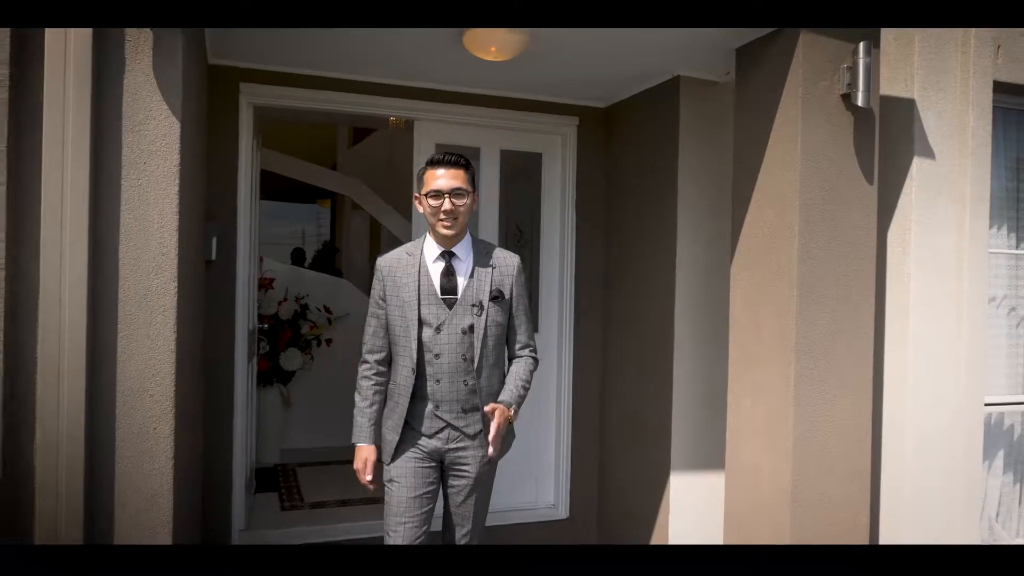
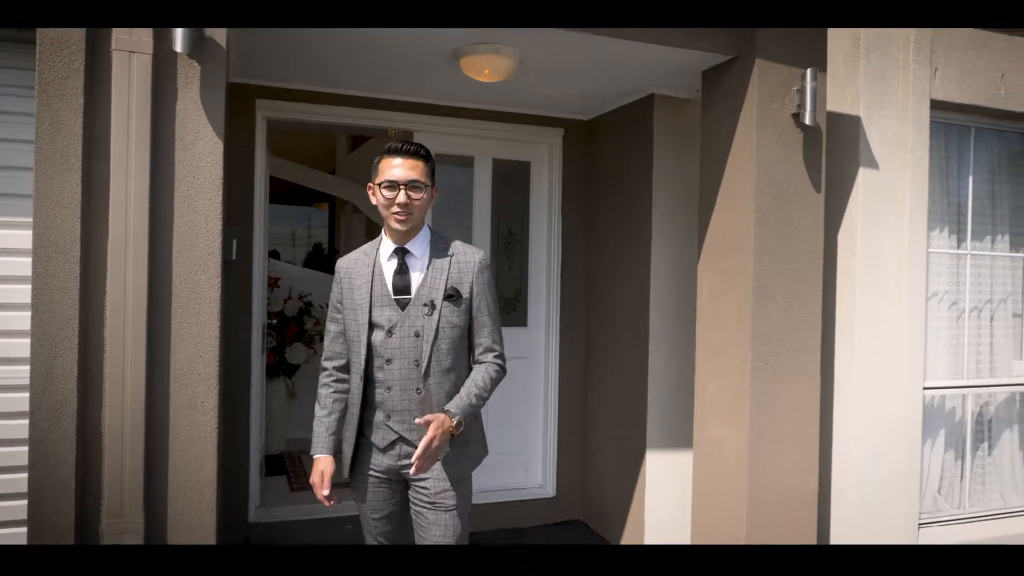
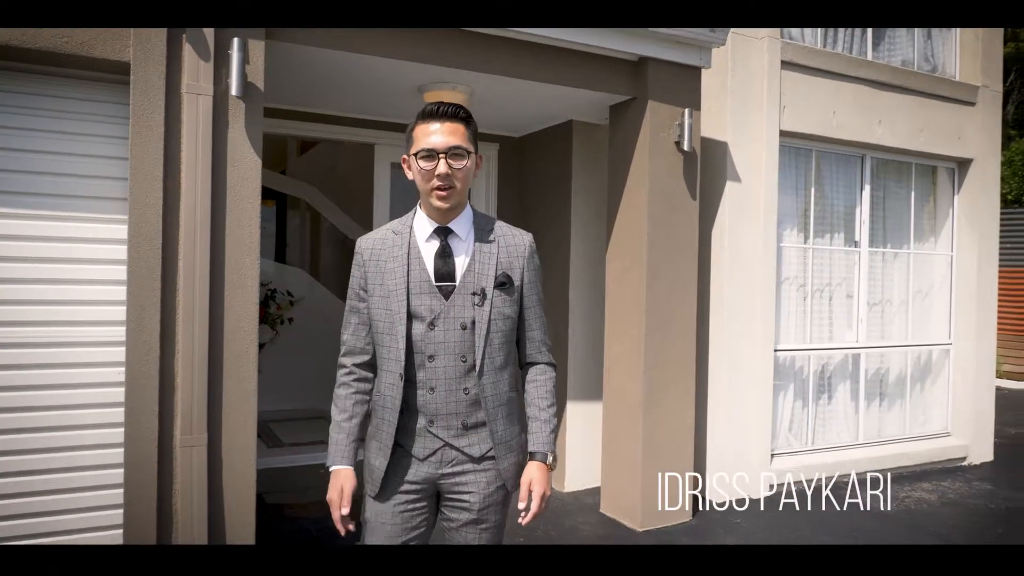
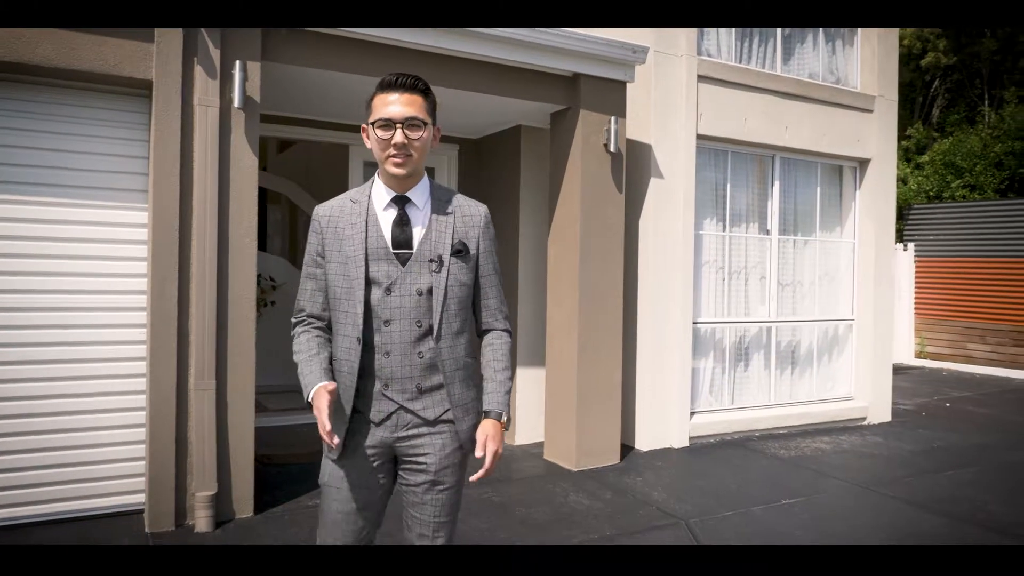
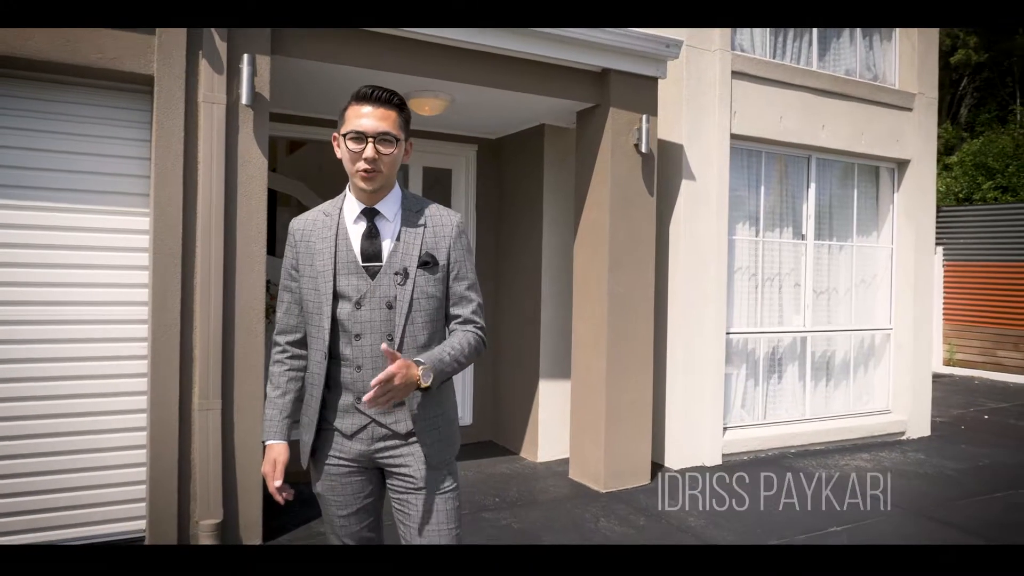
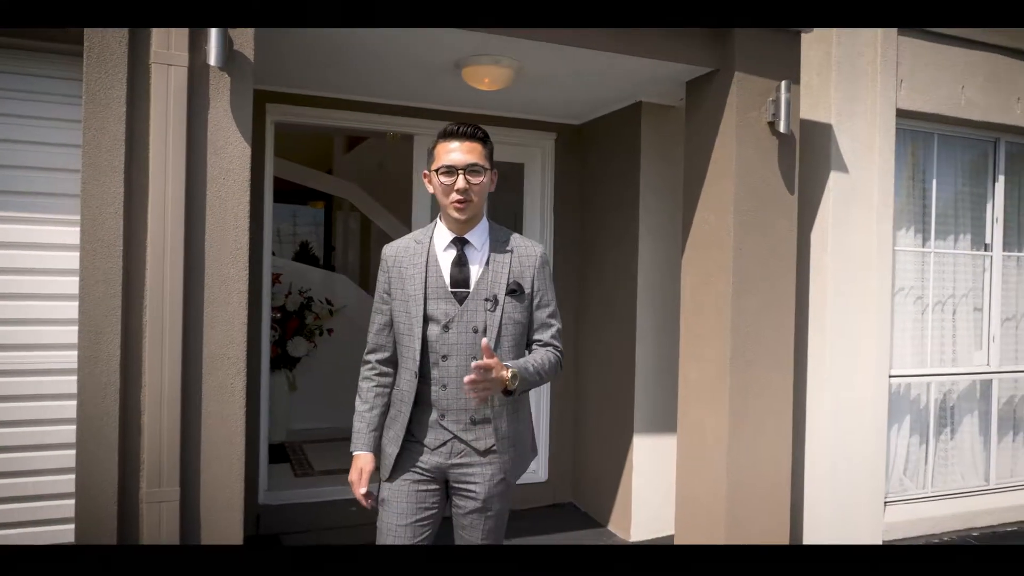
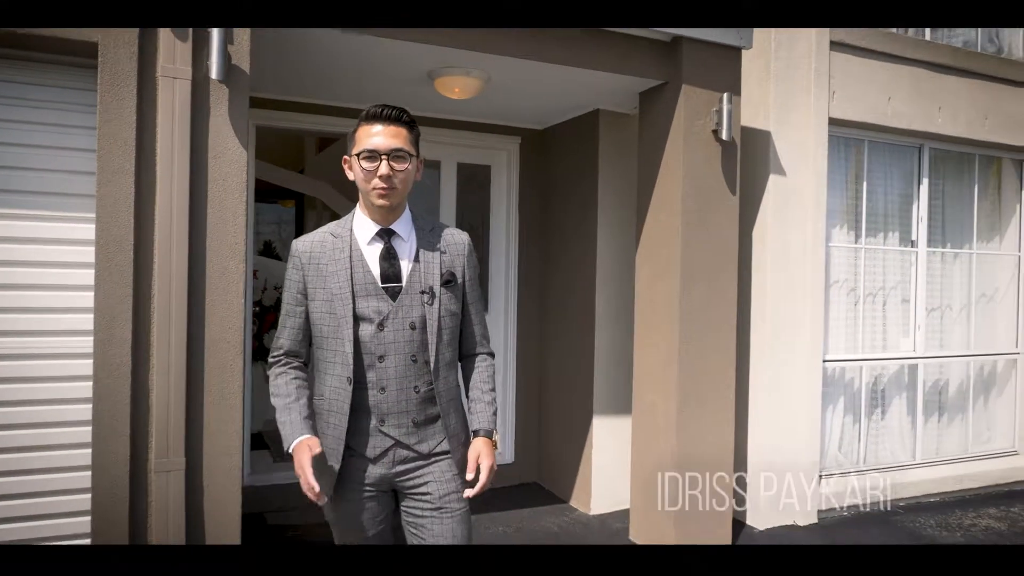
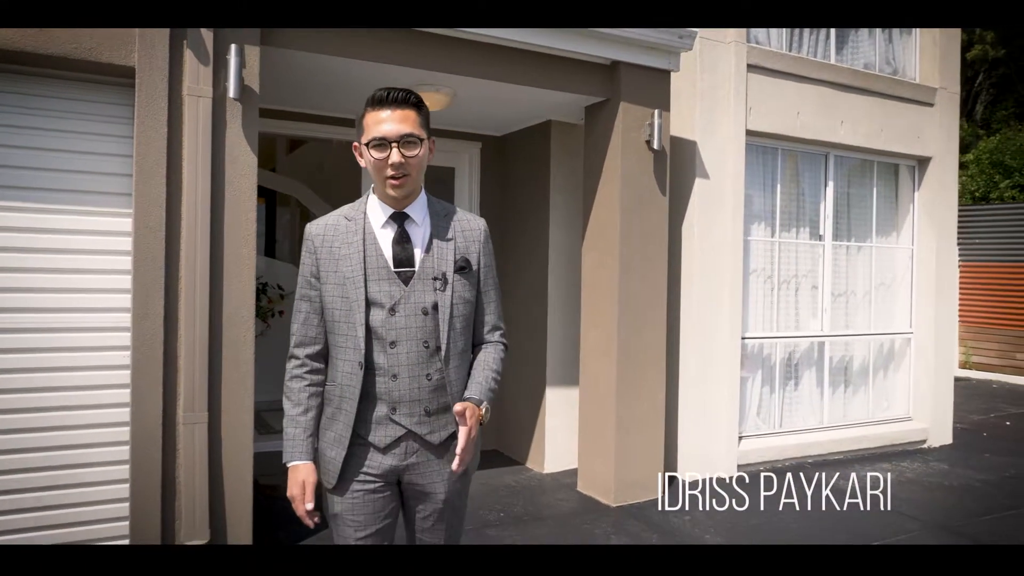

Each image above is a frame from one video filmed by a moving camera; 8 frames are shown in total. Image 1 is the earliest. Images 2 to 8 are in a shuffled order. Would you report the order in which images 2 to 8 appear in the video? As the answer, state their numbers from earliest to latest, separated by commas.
2, 6, 7, 3, 8, 5, 4
